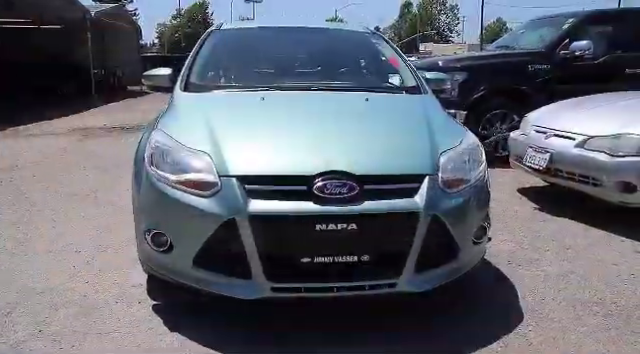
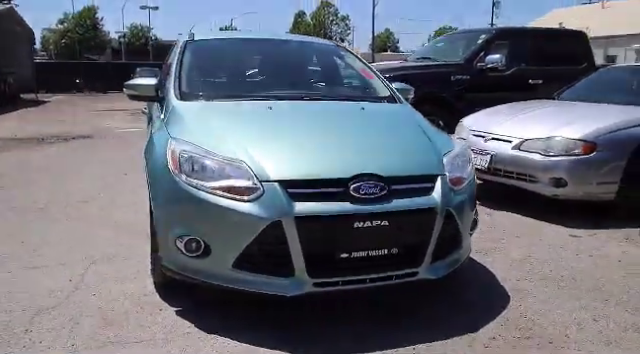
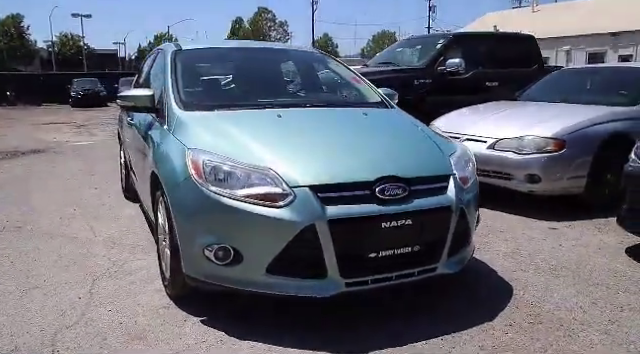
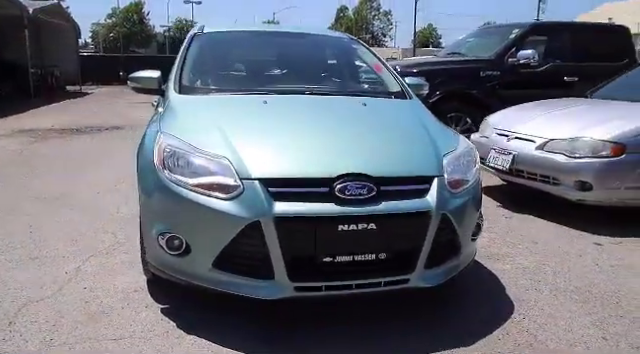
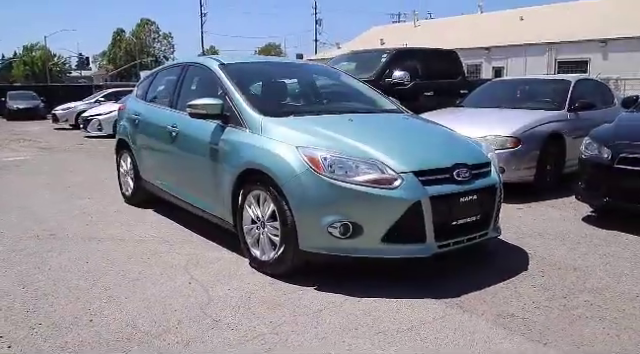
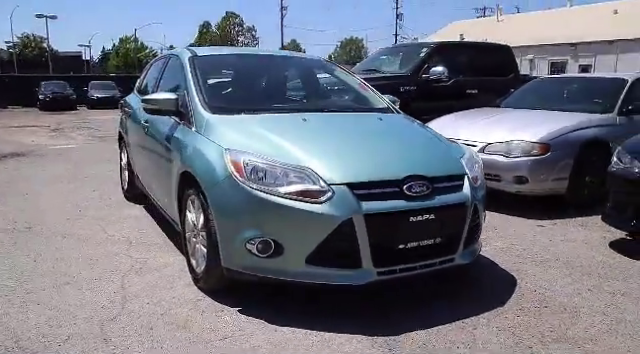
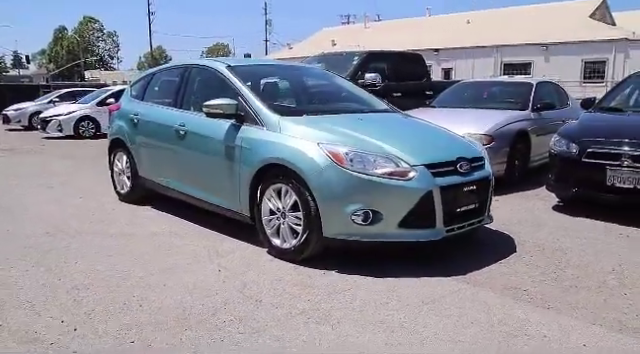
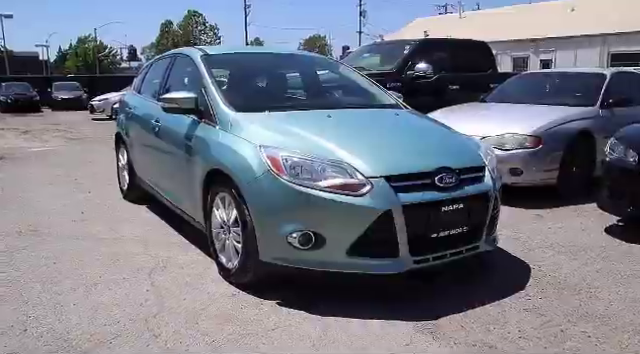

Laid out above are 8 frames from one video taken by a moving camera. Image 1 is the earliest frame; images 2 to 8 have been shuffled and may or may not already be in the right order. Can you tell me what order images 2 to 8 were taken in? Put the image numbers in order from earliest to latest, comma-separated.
4, 2, 3, 6, 8, 5, 7
